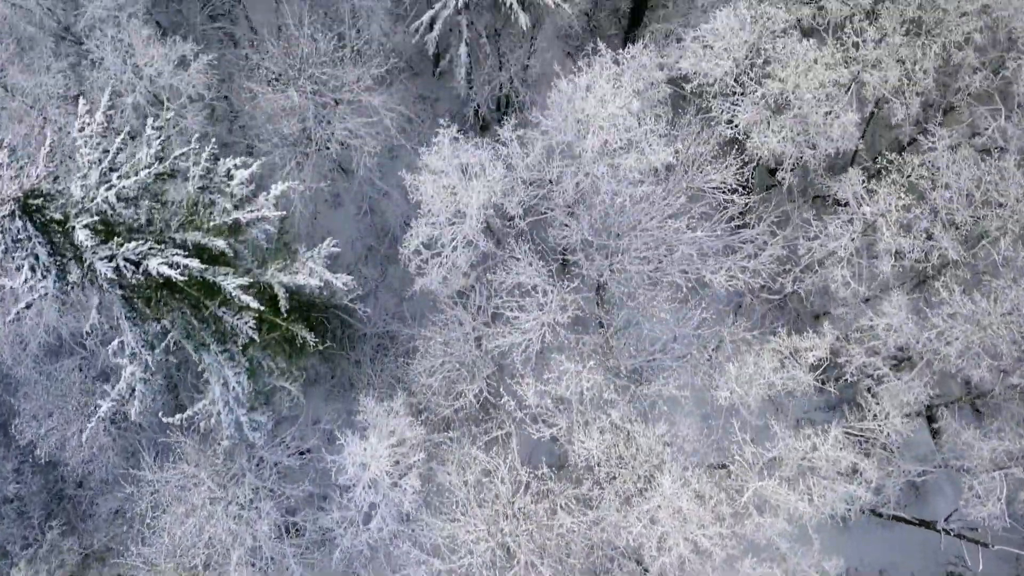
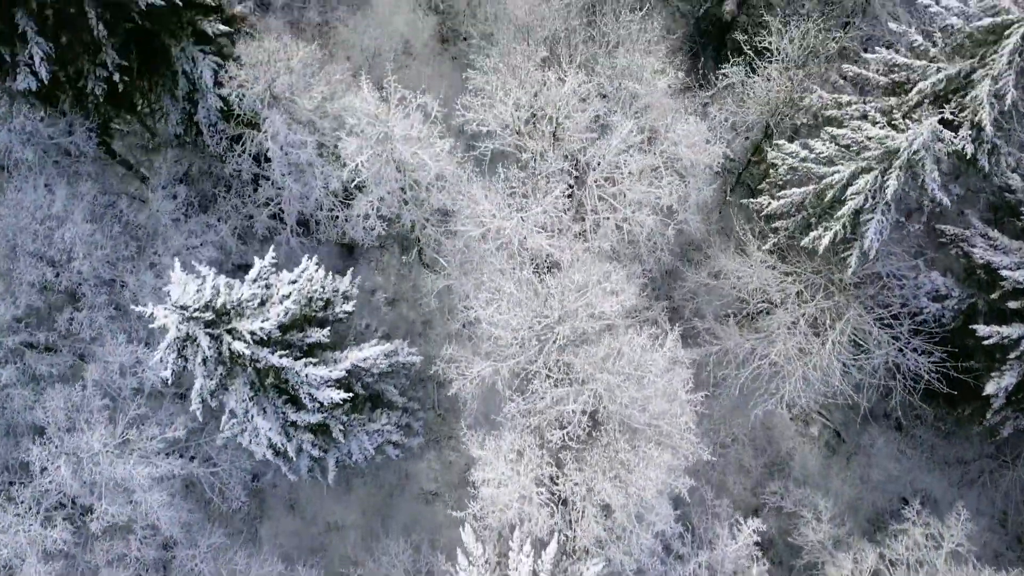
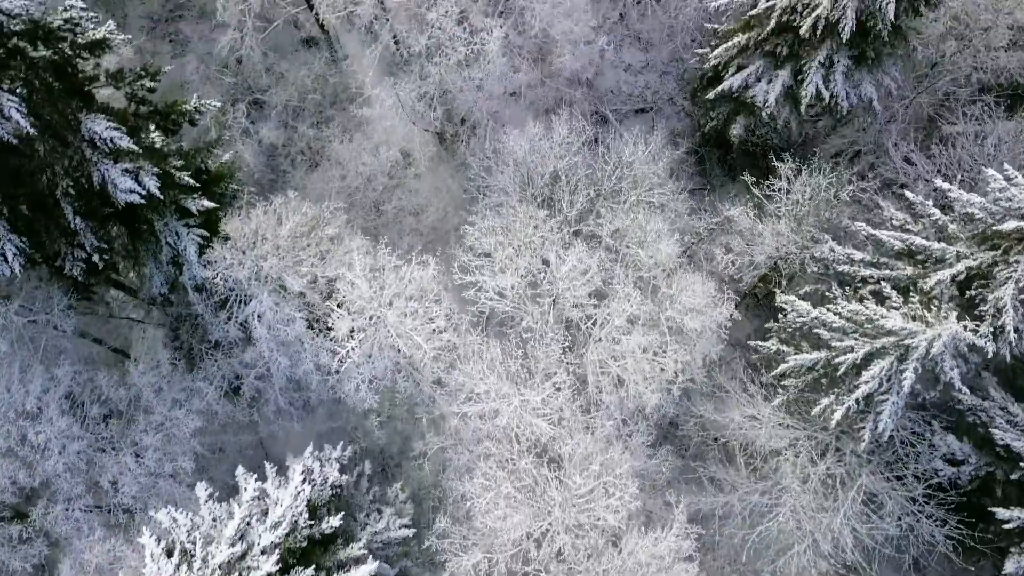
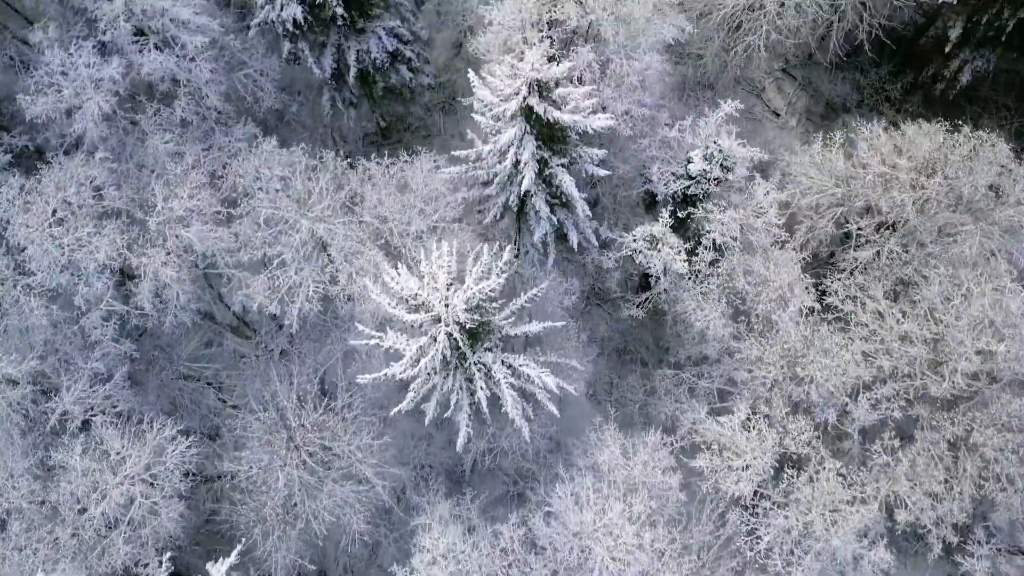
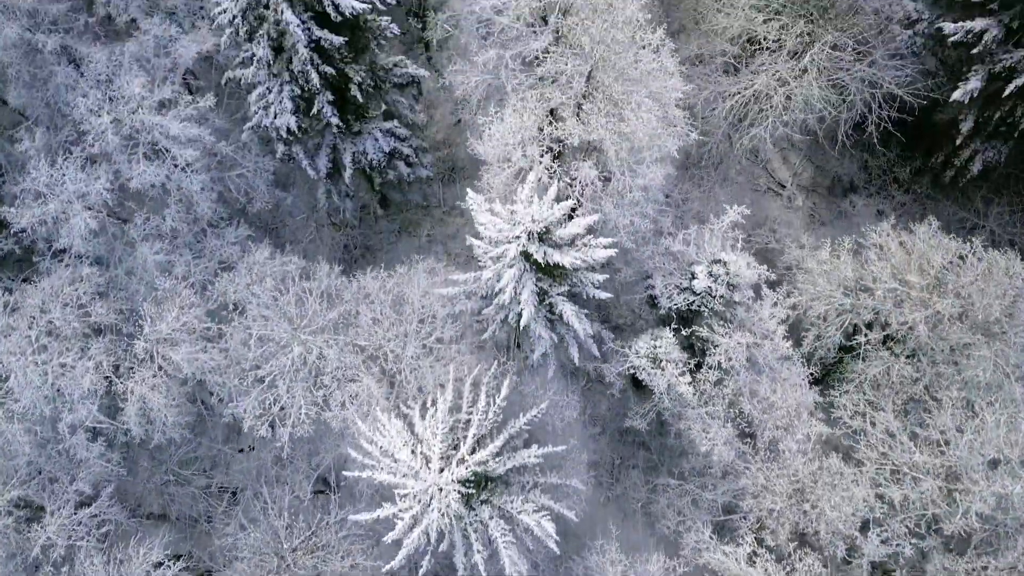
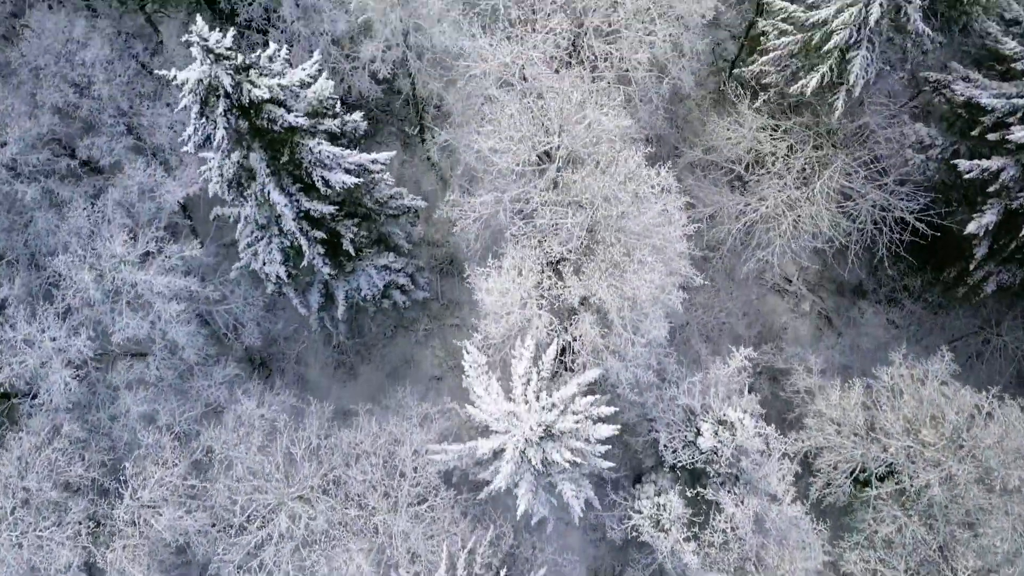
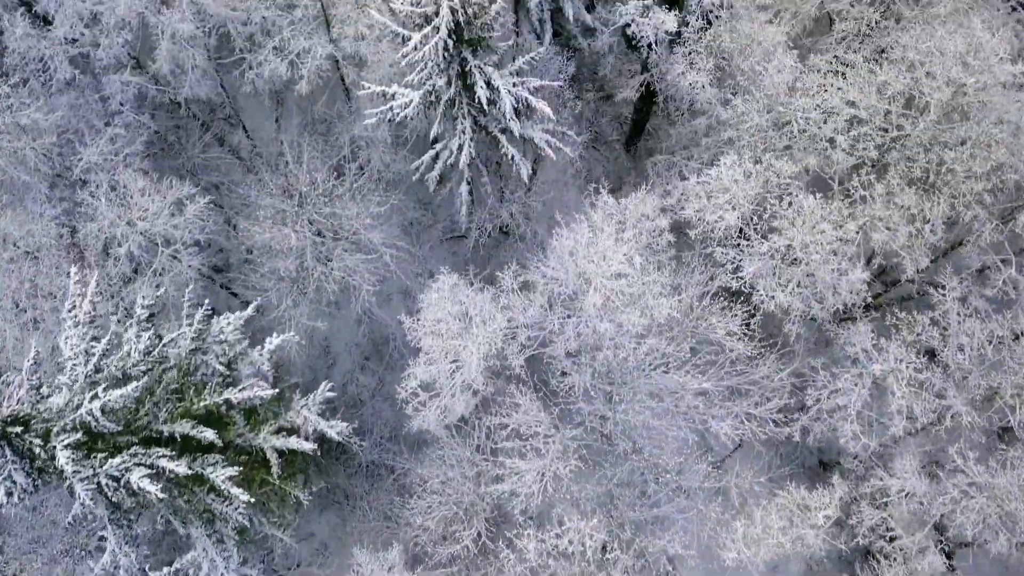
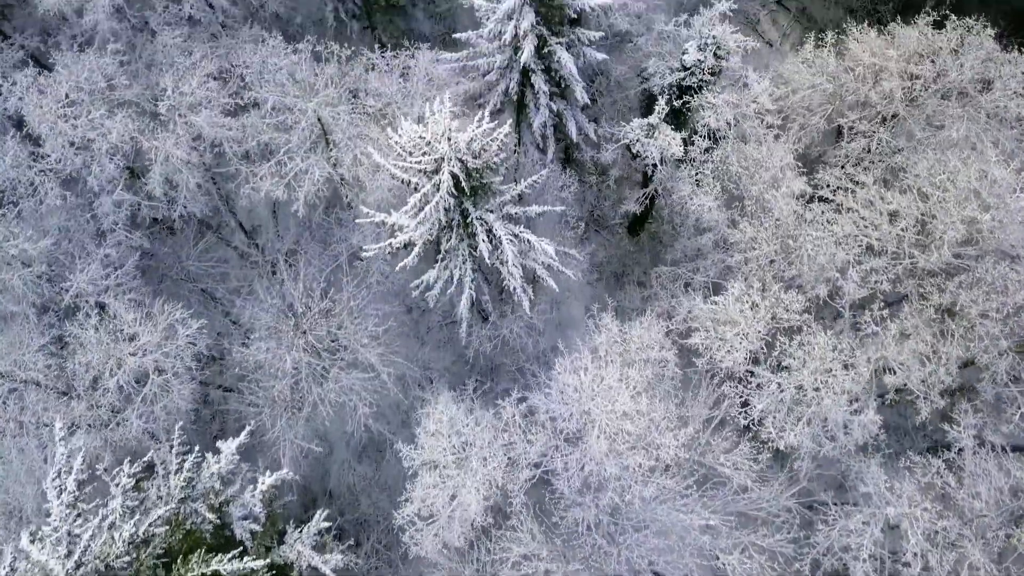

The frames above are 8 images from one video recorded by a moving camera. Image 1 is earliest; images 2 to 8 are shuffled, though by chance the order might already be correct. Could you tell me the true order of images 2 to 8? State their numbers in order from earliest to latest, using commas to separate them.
7, 8, 4, 5, 6, 2, 3
